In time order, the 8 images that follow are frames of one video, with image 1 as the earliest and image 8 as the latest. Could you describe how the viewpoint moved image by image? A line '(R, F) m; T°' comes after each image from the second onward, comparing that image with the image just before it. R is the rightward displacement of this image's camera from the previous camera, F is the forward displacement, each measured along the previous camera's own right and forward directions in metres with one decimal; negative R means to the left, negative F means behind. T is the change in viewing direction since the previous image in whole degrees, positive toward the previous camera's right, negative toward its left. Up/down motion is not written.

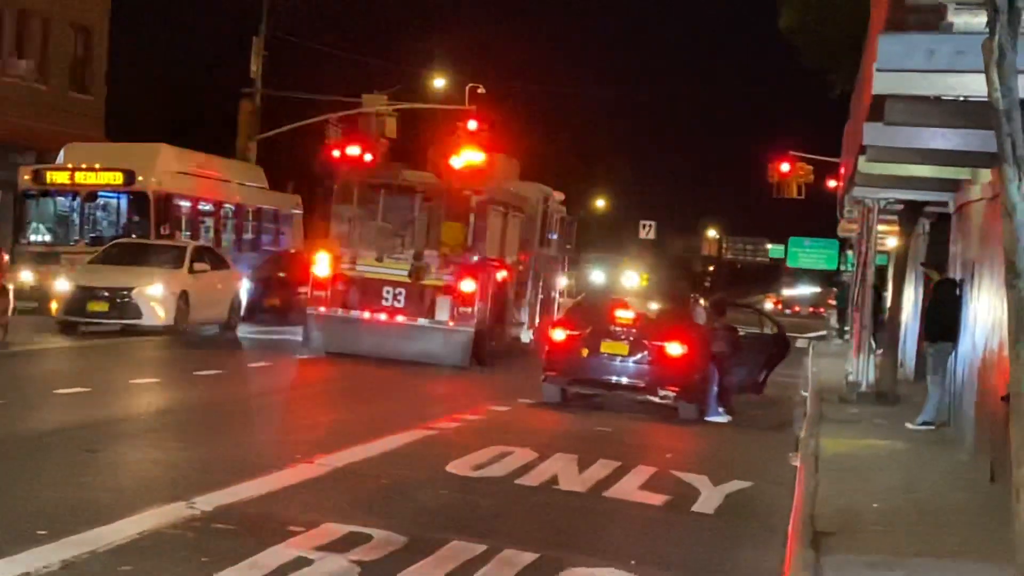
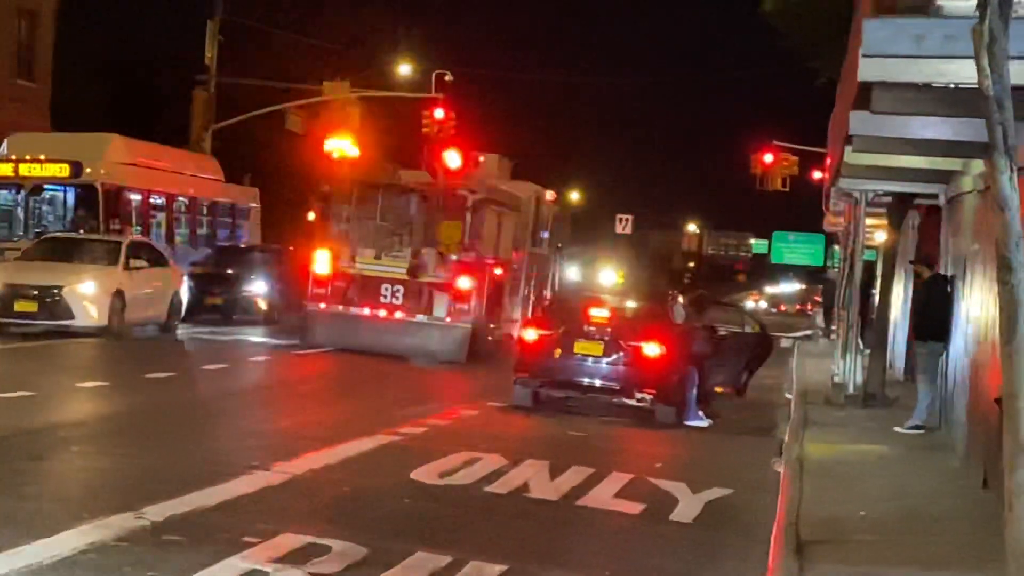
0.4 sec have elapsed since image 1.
(+0.3, +0.5) m; 0°
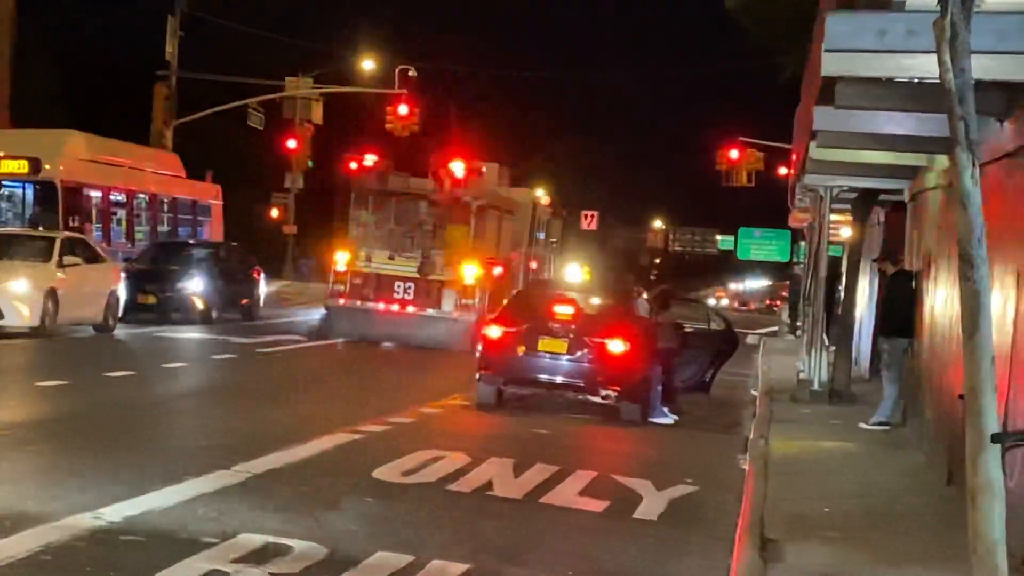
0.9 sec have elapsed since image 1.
(+0.2, +0.1) m; 0°
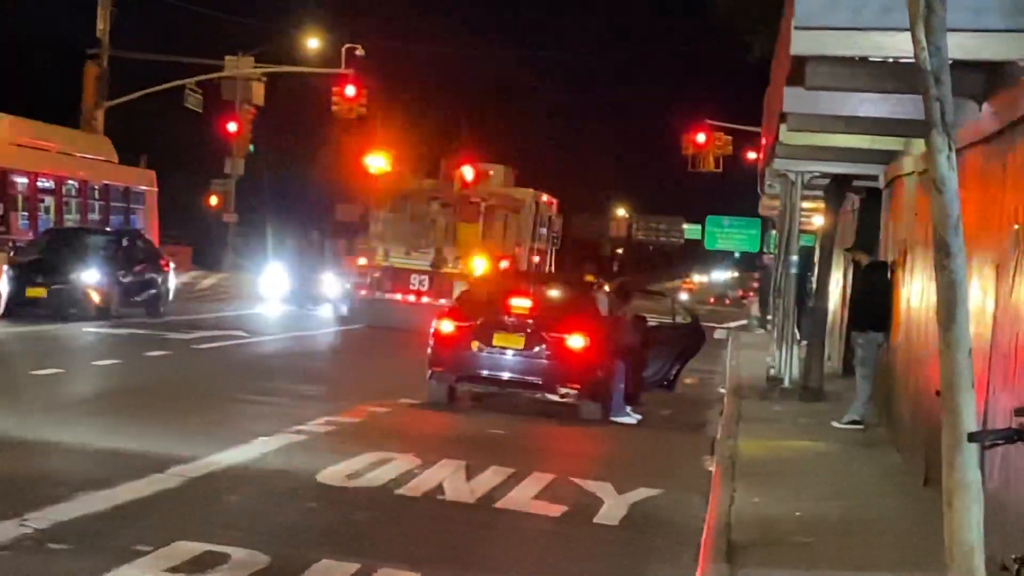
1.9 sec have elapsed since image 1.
(+0.3, +0.6) m; 0°
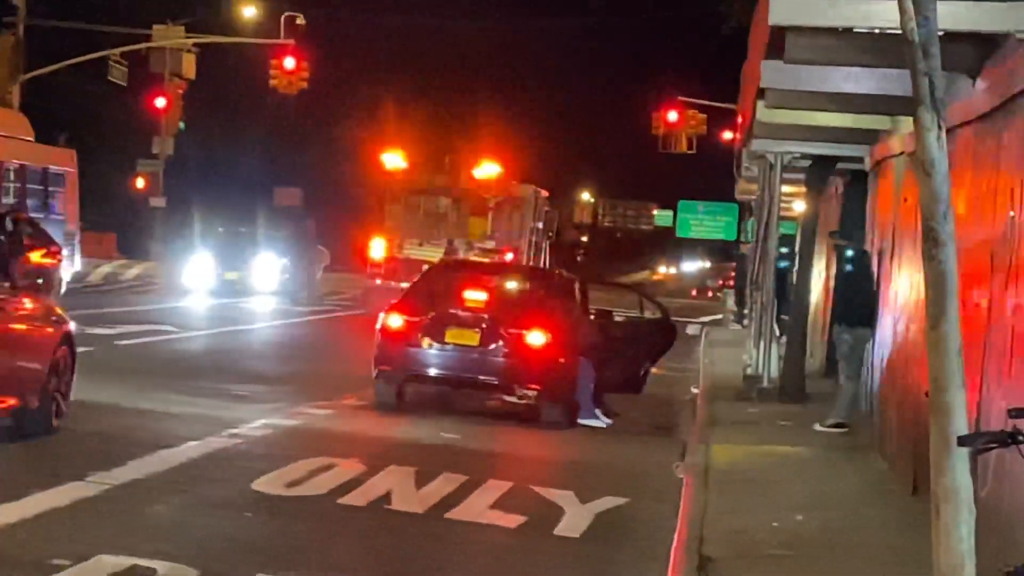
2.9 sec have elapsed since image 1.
(+0.2, +0.8) m; +1°
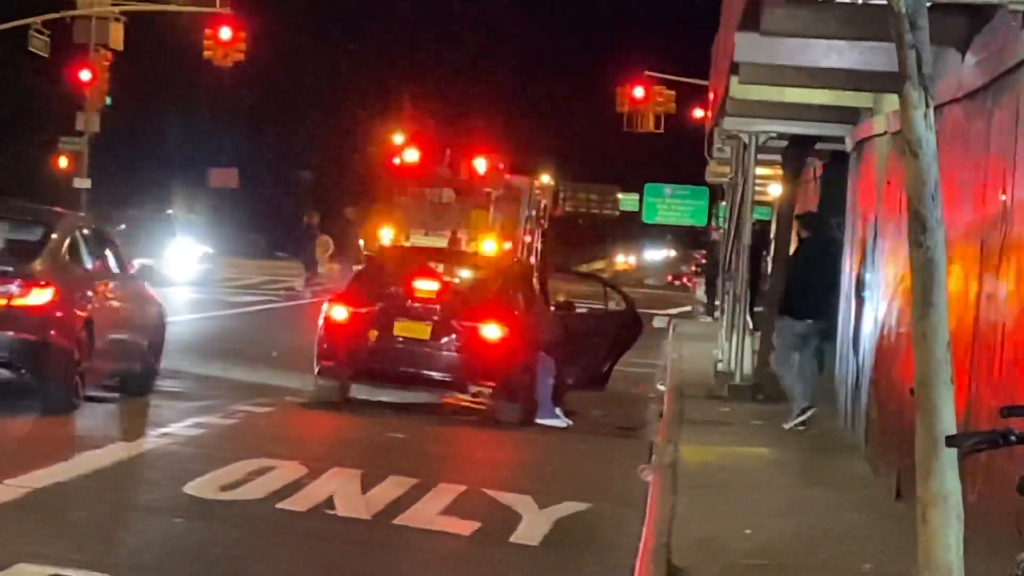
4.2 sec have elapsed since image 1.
(+0.3, +0.7) m; 0°
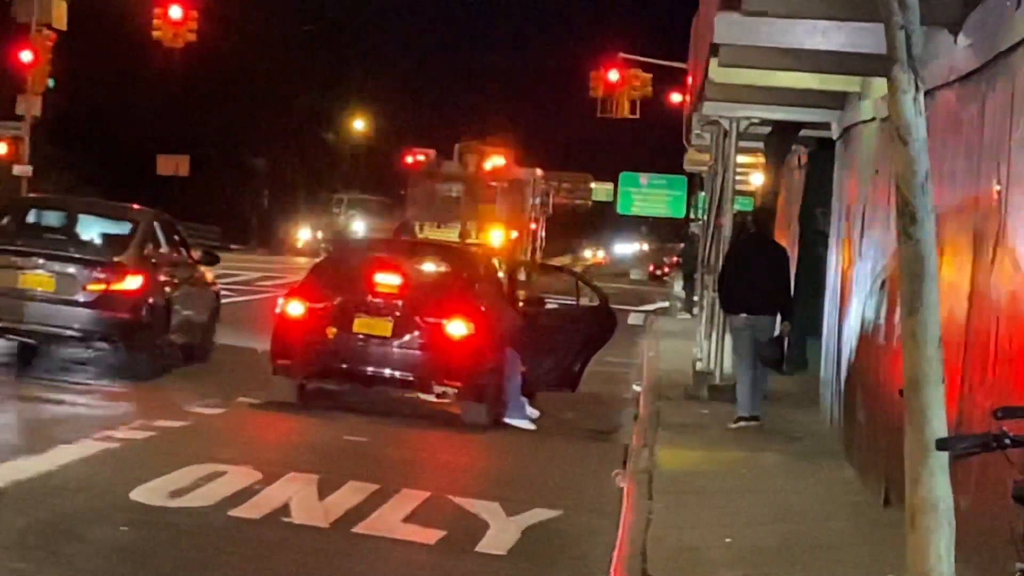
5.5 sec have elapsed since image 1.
(+0.2, +0.5) m; 0°
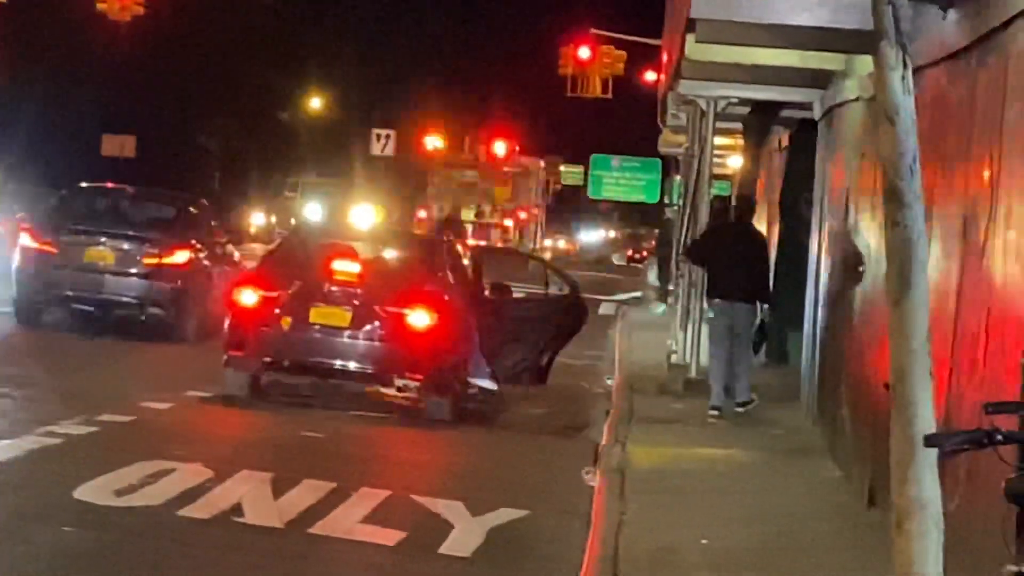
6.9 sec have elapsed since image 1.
(+0.2, +0.4) m; 0°
